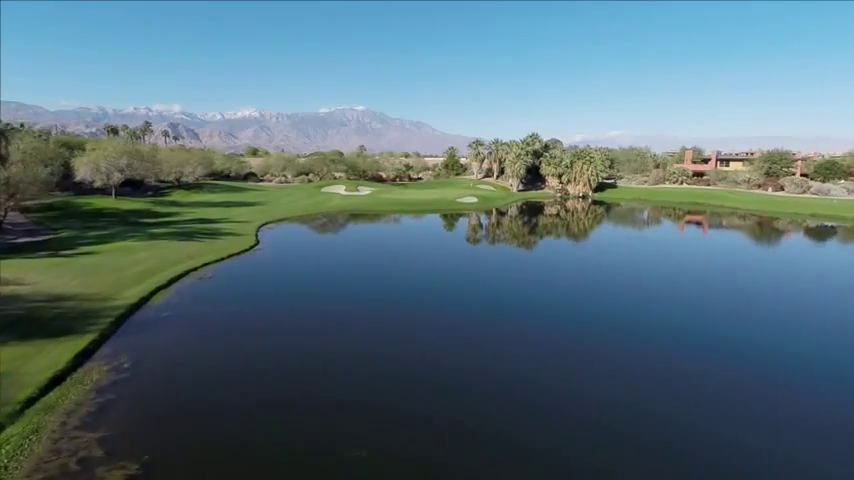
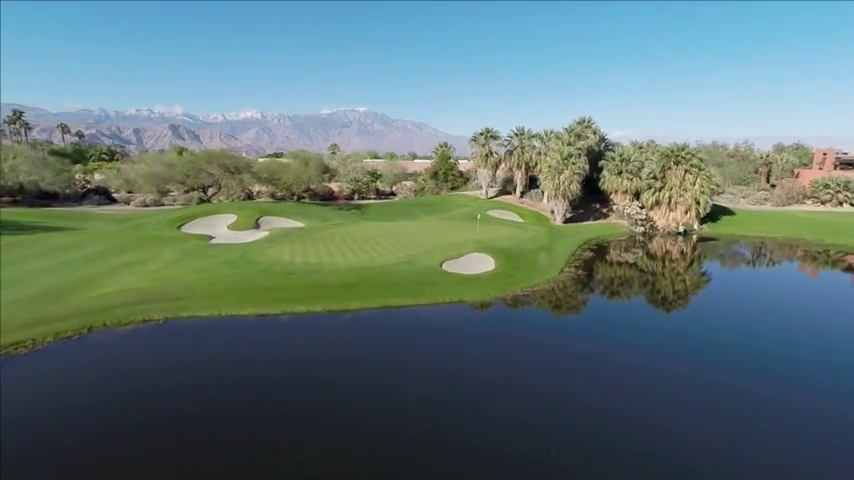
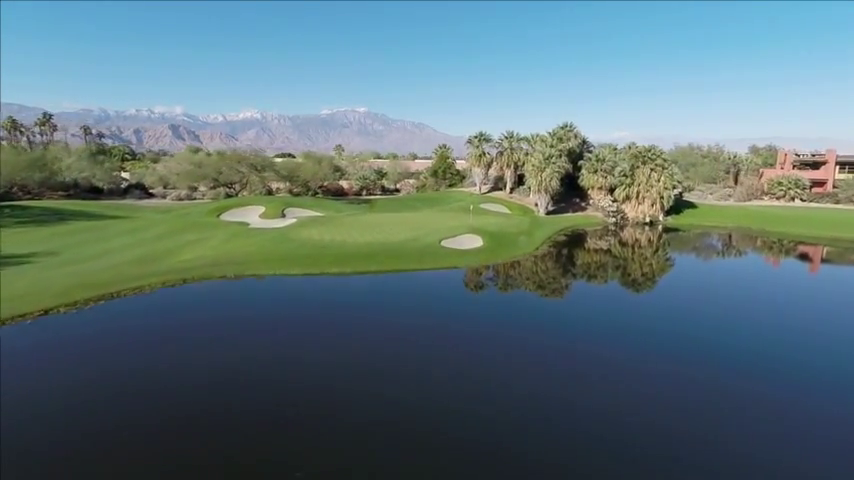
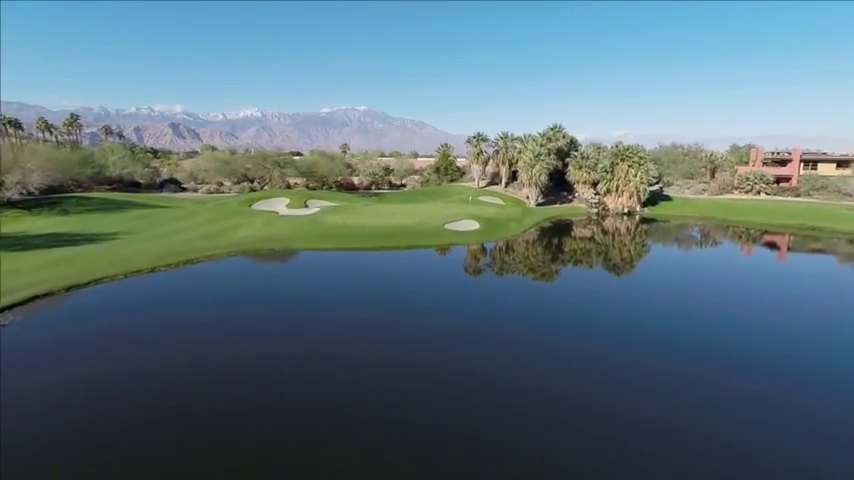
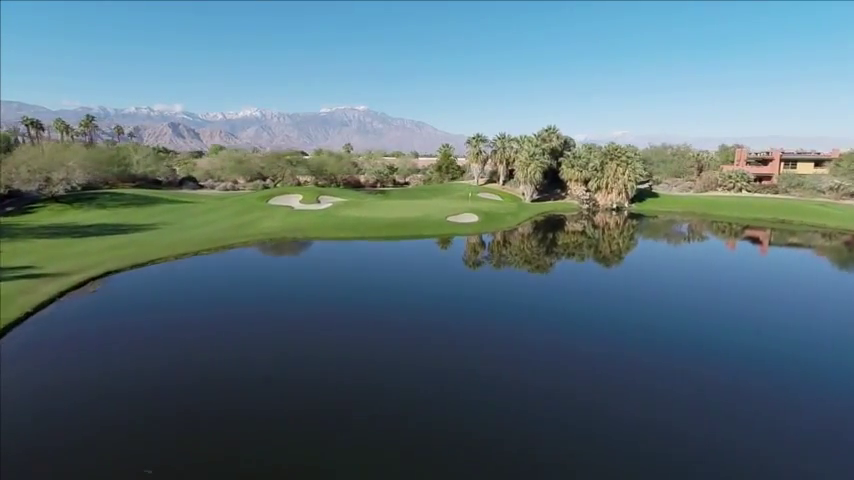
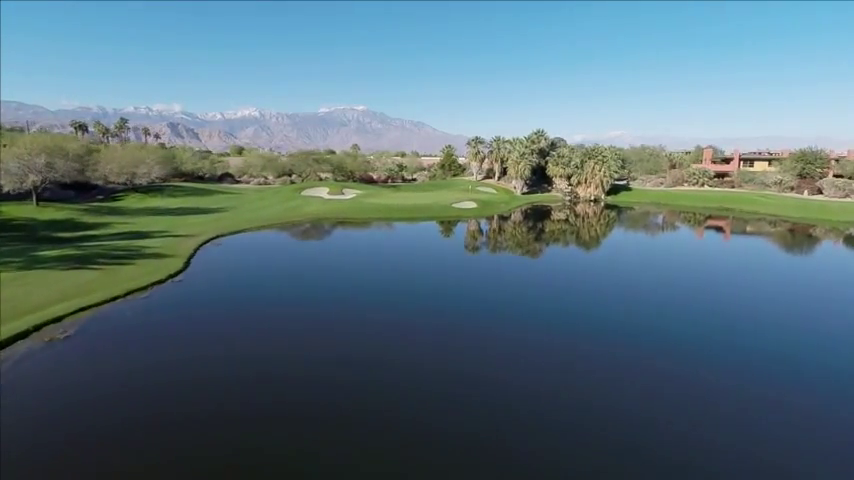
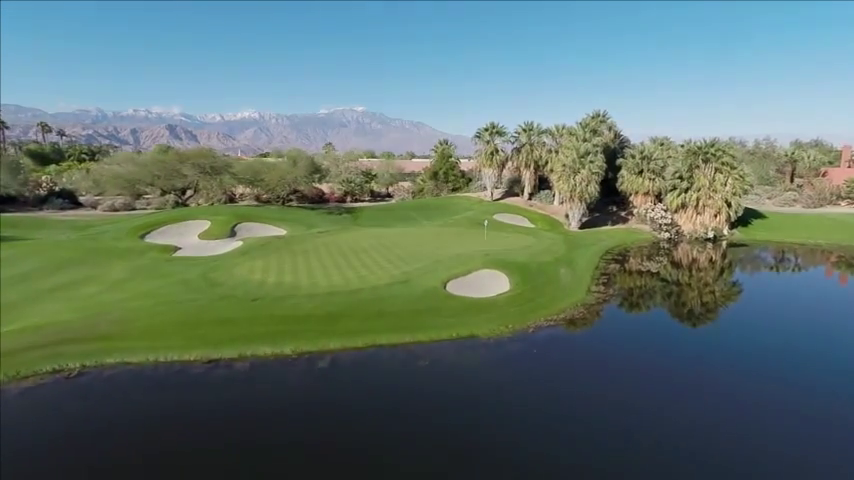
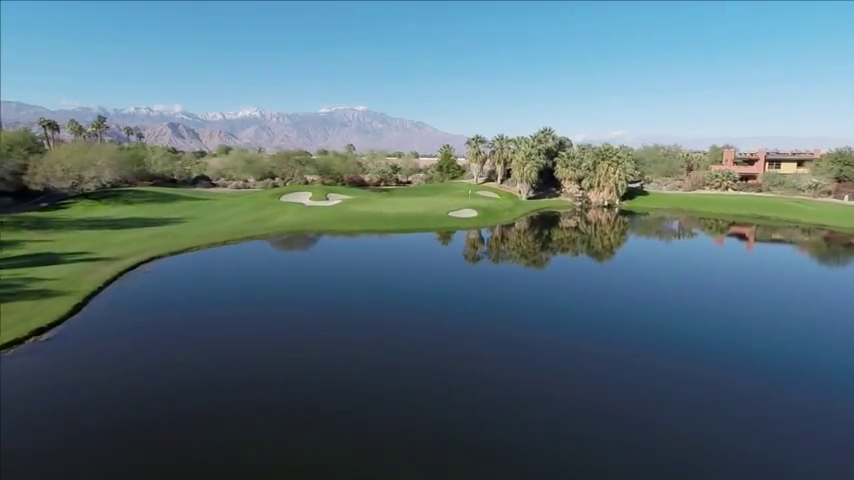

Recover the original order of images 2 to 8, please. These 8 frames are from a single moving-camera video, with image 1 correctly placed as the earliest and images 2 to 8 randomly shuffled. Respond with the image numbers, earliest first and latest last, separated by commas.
6, 8, 5, 4, 3, 2, 7
